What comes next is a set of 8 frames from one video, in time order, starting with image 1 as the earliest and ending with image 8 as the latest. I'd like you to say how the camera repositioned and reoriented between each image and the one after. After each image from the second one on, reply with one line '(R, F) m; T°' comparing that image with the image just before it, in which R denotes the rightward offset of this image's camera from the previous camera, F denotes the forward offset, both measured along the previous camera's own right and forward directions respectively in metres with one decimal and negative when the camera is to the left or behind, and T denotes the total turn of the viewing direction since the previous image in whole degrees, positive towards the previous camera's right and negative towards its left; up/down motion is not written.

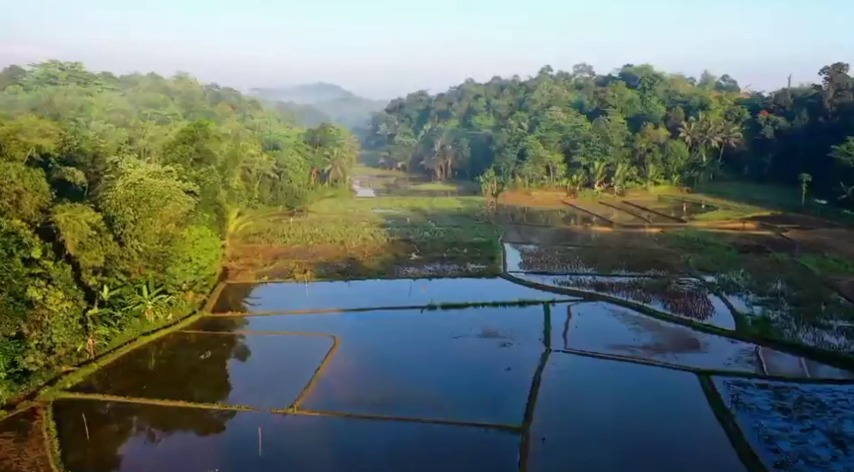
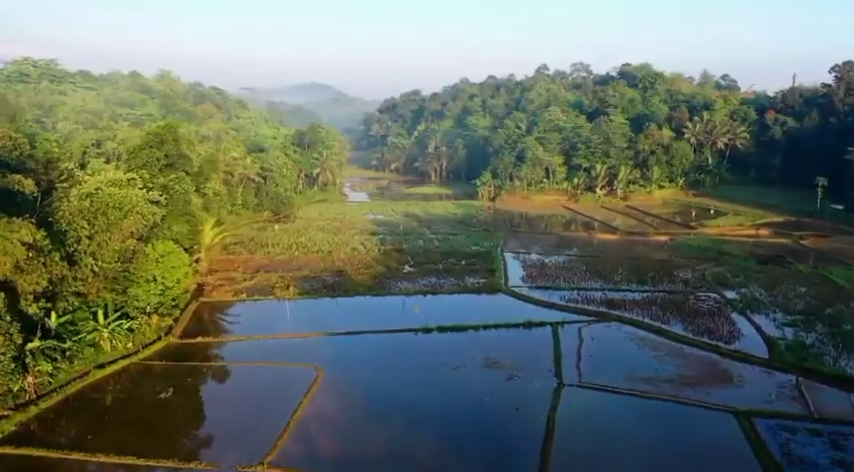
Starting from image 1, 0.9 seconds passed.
(0.0, +2.3) m; +1°
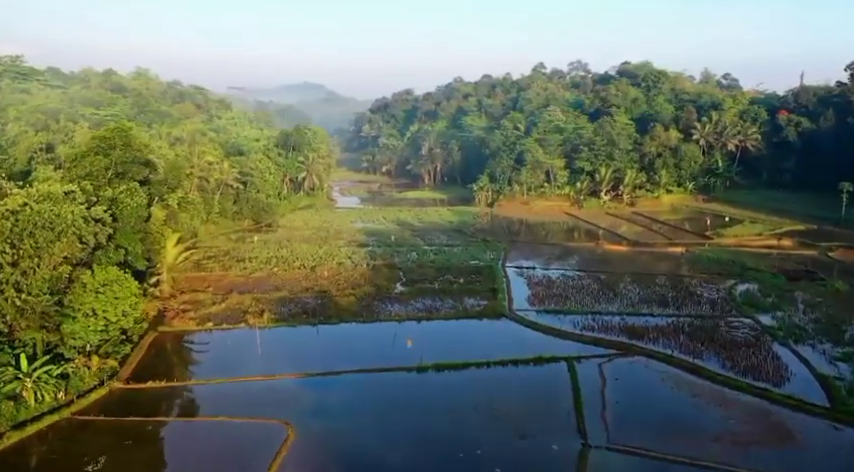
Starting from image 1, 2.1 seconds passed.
(0.0, +3.0) m; +1°
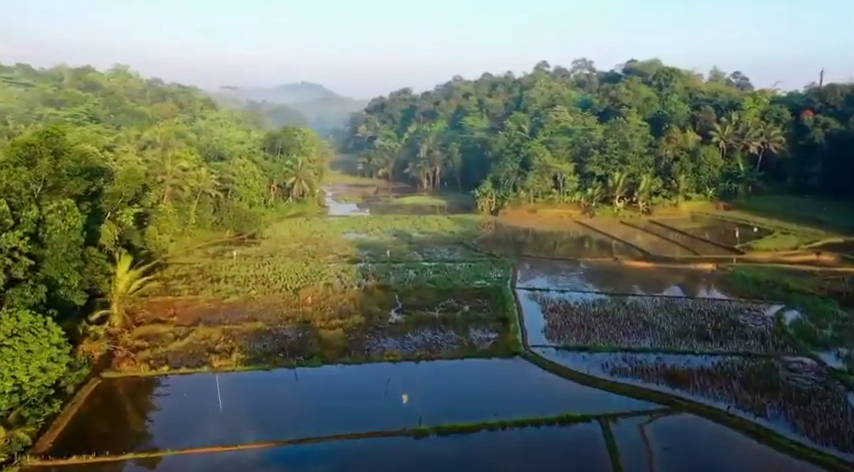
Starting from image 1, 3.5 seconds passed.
(0.0, +3.4) m; 0°
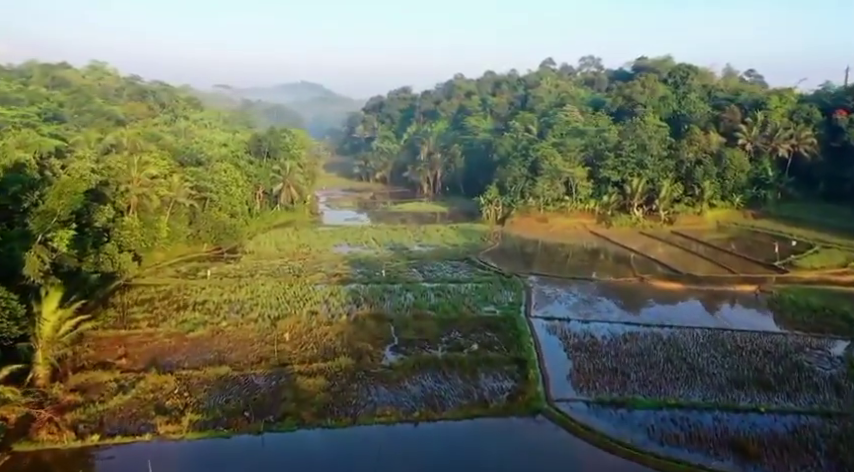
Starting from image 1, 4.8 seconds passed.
(0.0, +3.6) m; 0°
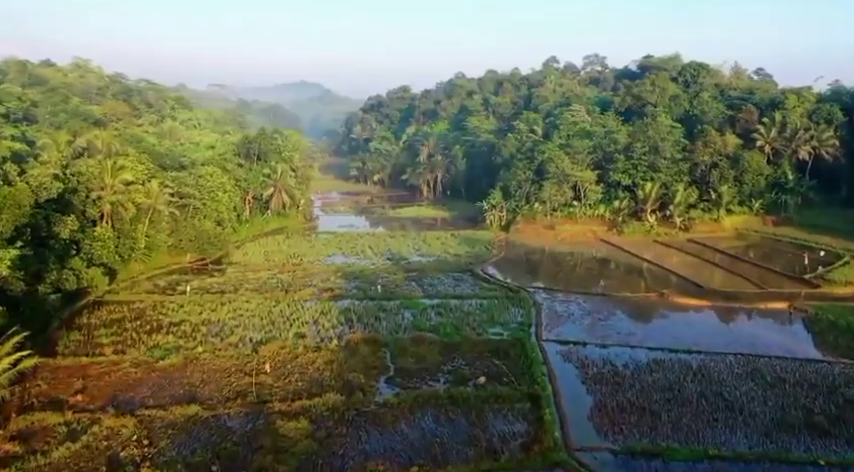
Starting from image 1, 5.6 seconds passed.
(0.0, +2.2) m; 0°
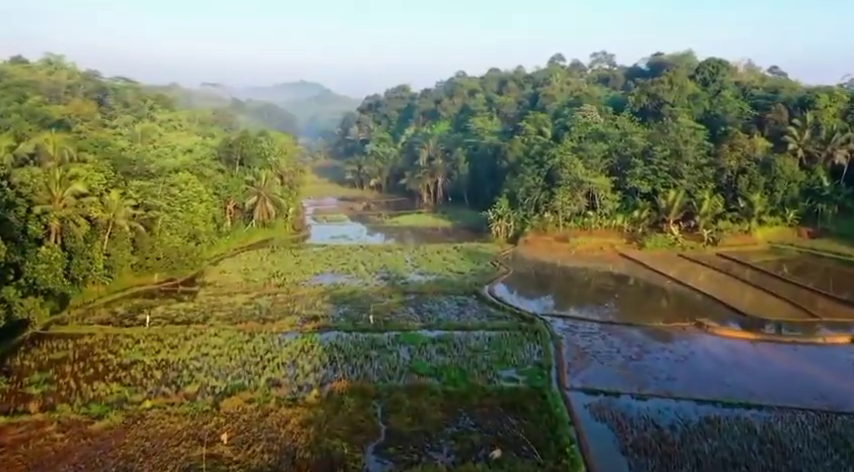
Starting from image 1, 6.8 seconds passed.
(0.0, +3.4) m; 0°
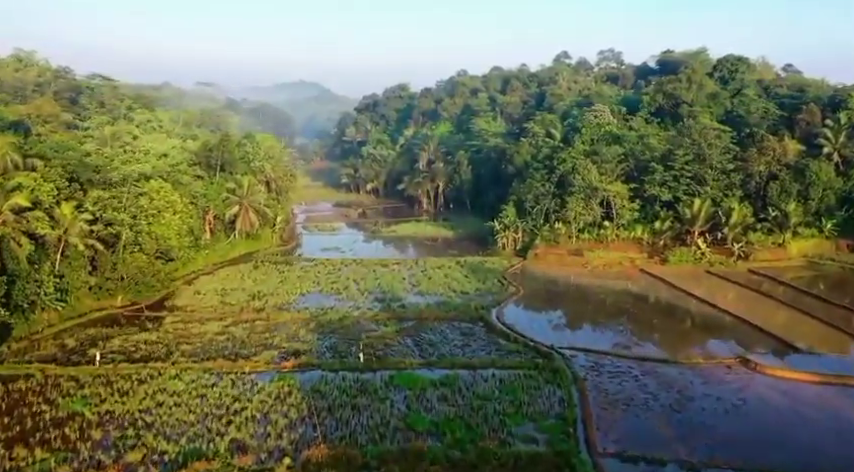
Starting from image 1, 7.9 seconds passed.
(0.0, +3.1) m; 0°
